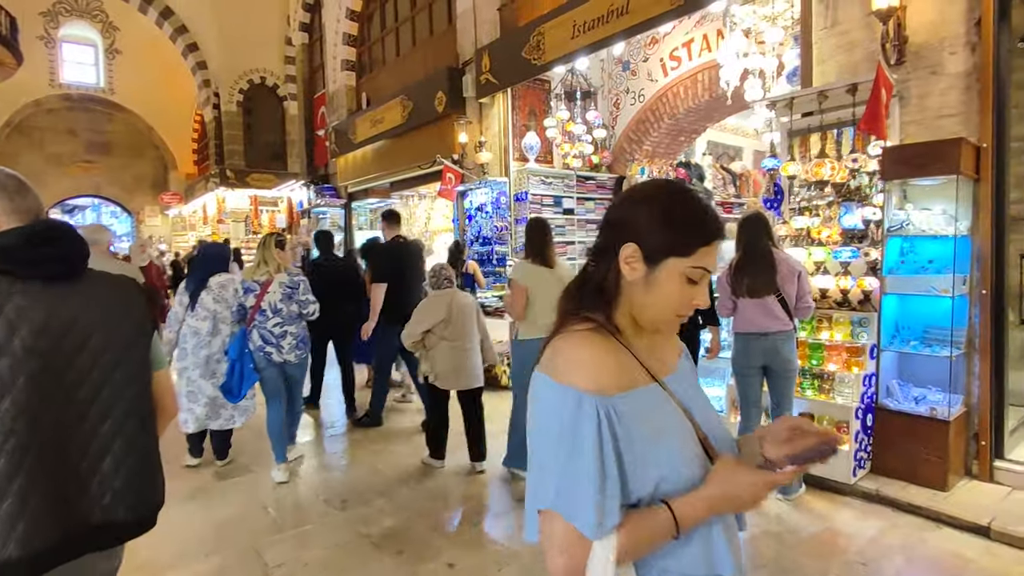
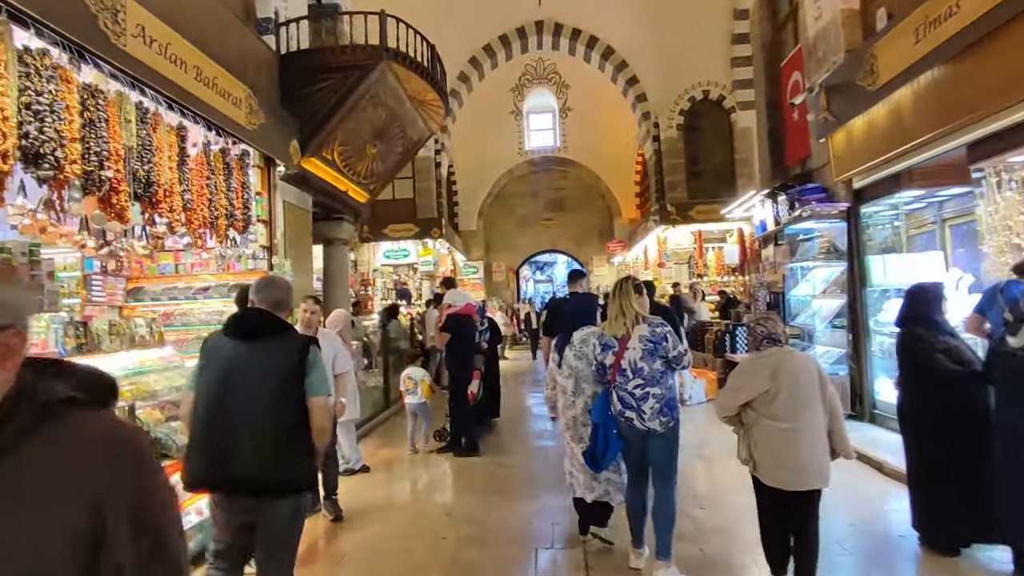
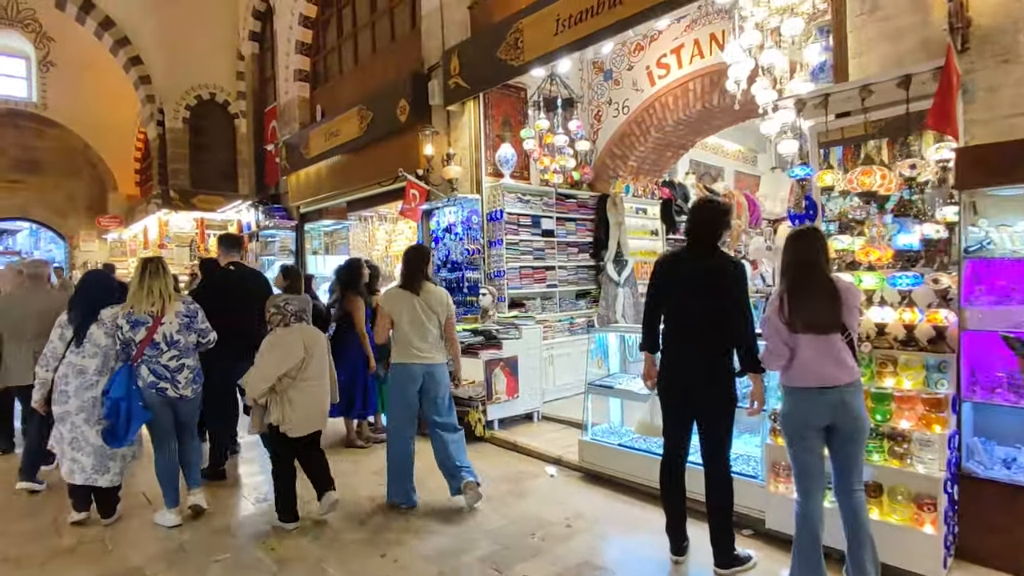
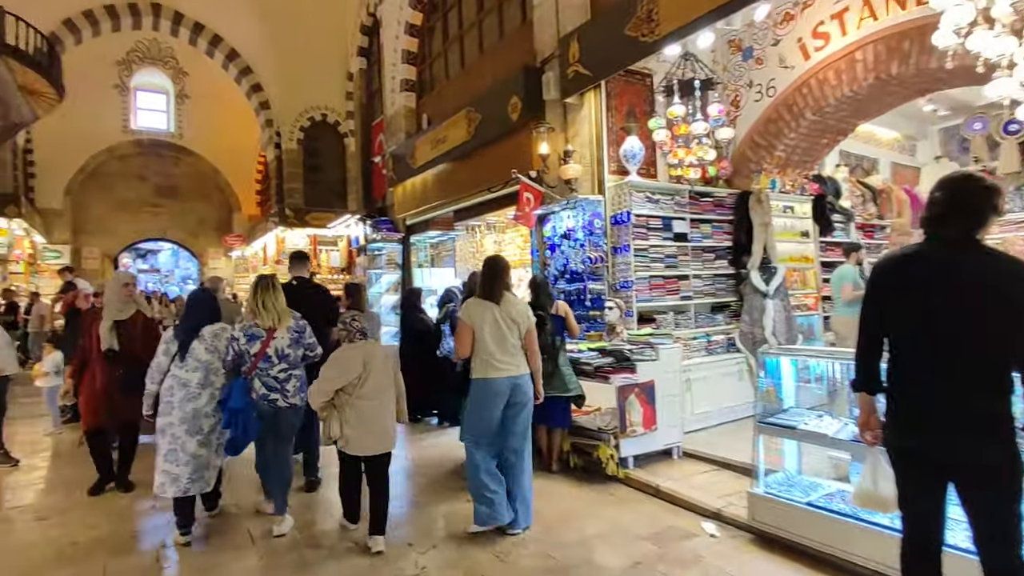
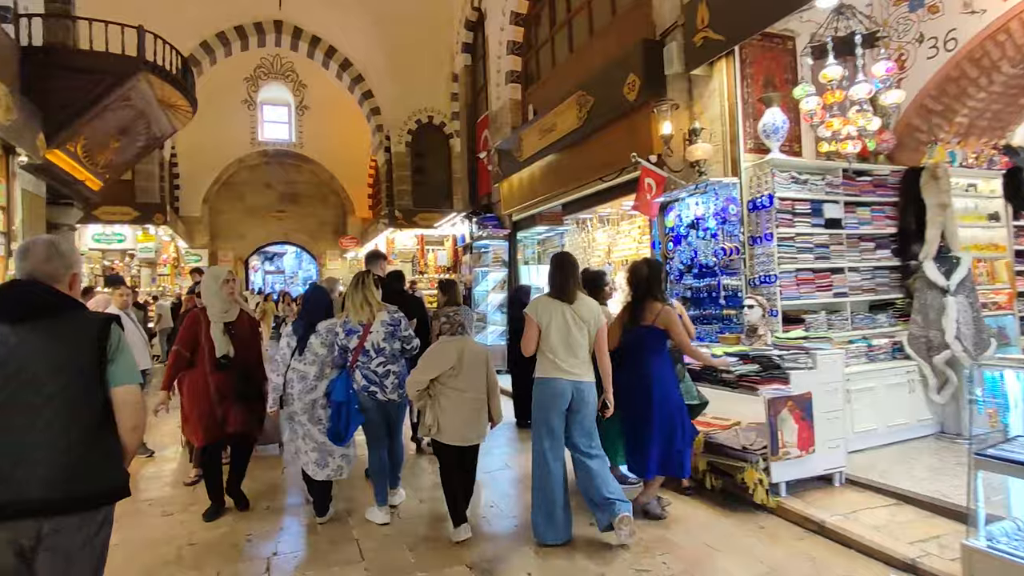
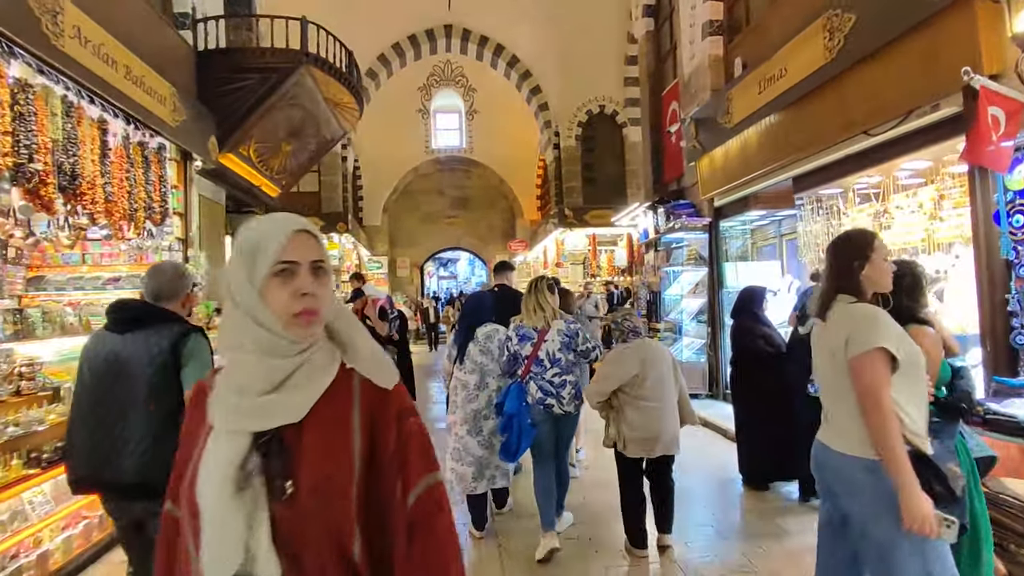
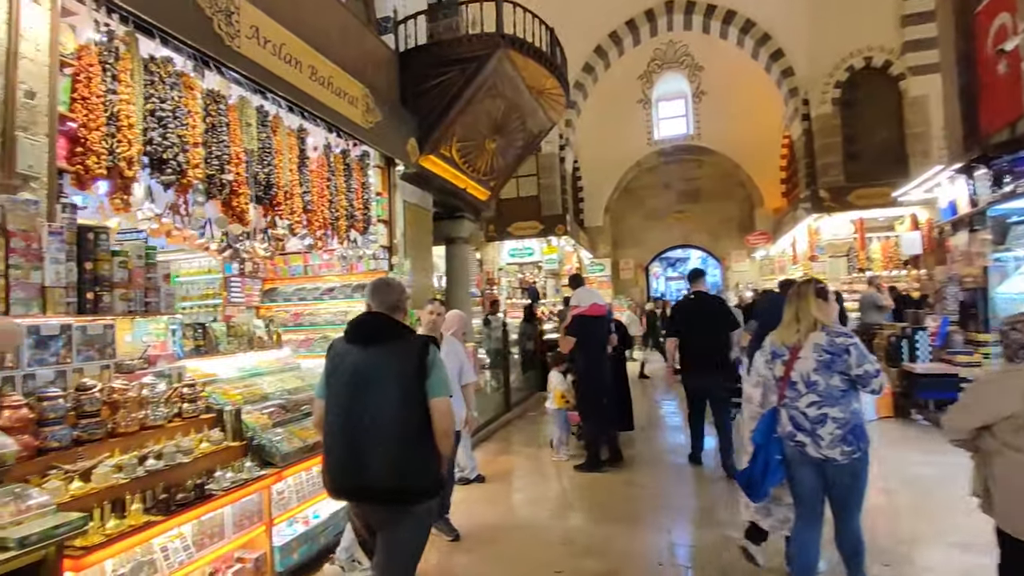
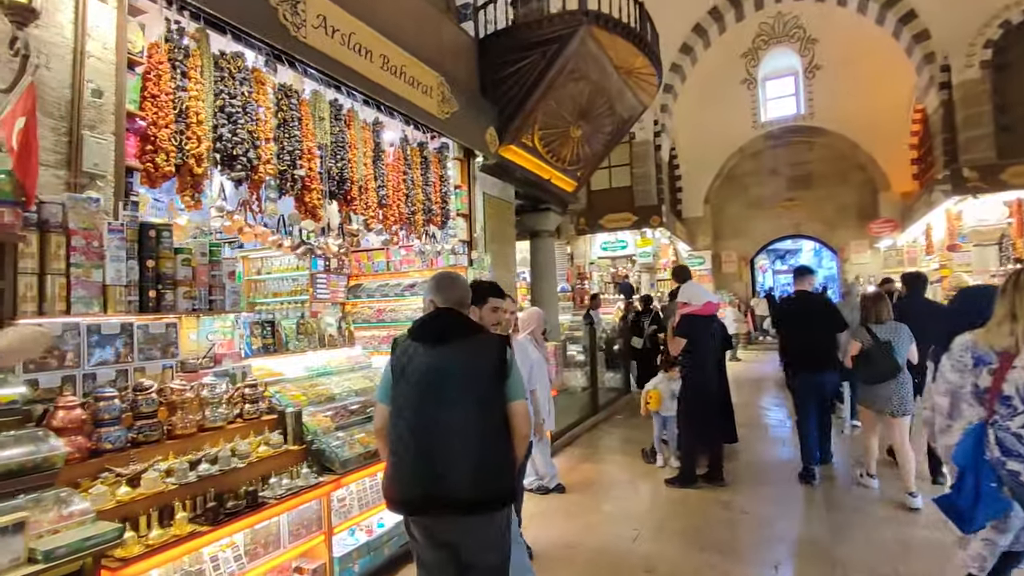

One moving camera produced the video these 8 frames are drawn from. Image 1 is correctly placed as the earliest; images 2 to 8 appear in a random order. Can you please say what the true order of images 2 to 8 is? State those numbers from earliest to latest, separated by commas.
3, 4, 5, 6, 2, 7, 8
